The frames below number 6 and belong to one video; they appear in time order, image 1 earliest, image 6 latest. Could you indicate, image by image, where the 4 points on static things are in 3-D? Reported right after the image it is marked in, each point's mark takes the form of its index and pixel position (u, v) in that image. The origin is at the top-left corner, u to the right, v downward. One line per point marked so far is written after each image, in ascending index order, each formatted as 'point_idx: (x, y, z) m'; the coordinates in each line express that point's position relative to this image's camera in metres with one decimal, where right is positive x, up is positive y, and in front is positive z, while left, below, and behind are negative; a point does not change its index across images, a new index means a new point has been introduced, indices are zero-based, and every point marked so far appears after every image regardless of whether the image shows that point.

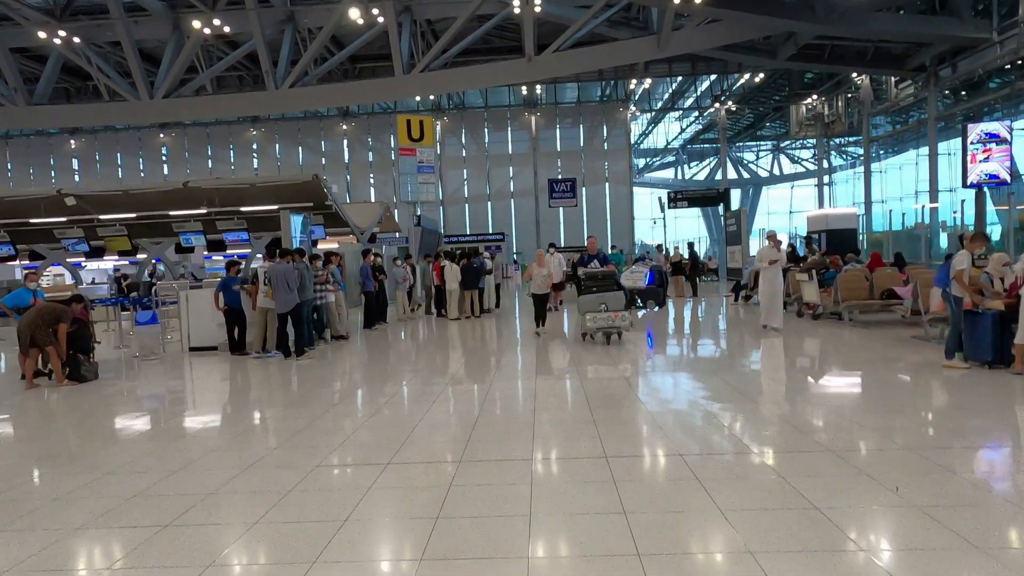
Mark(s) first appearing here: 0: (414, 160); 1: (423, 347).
0: (-3.0, +3.9, +18.9) m
1: (-1.5, -1.0, +10.5) m
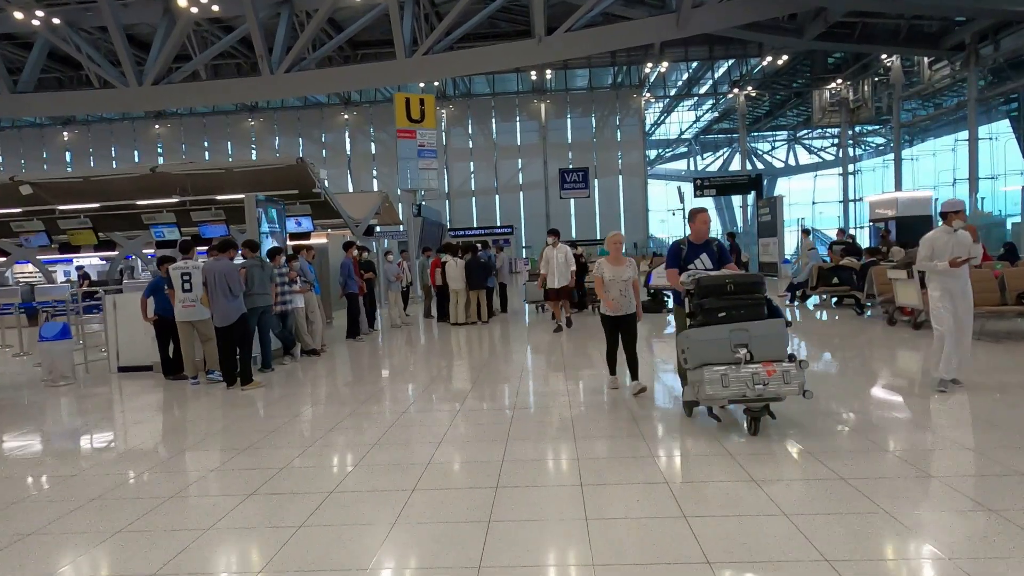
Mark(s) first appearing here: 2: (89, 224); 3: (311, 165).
0: (-2.7, +3.9, +17.5) m
1: (-1.3, -1.0, +9.1) m
2: (-7.8, +1.2, +11.9) m
3: (-3.2, +1.9, +10.2) m
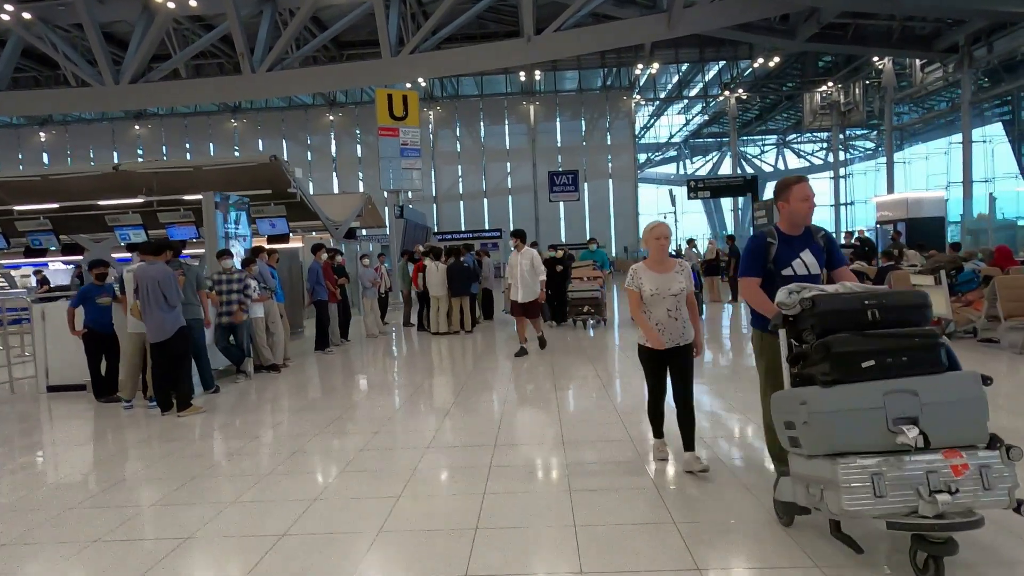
0: (-3.0, +3.8, +16.9) m
1: (-1.5, -1.0, +8.5) m
2: (-8.0, +1.1, +11.2) m
3: (-3.4, +1.8, +9.6) m
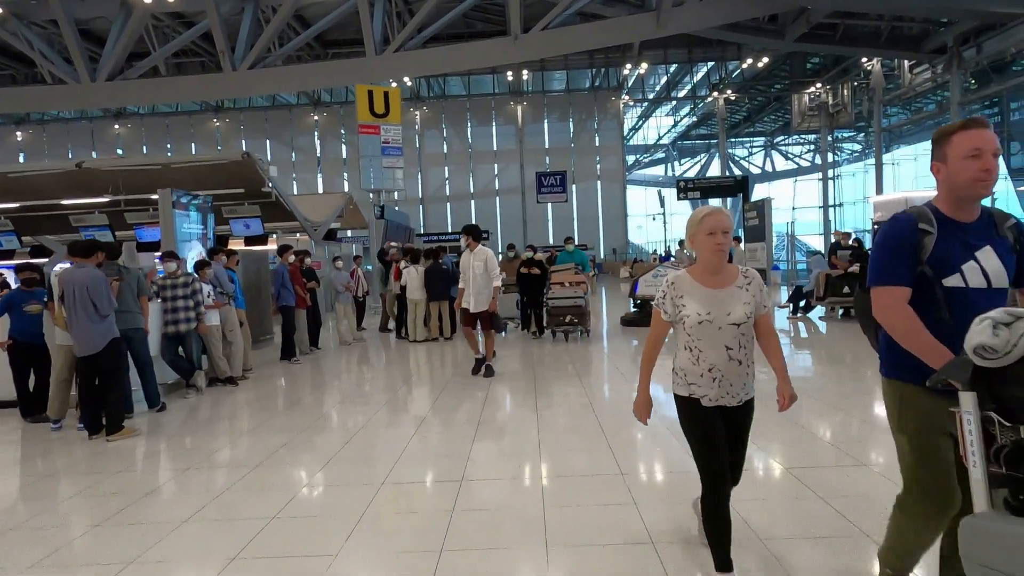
0: (-3.4, +3.7, +16.5) m
1: (-1.7, -1.1, +8.1) m
2: (-8.2, +1.0, +10.7) m
3: (-3.6, +1.8, +9.2) m
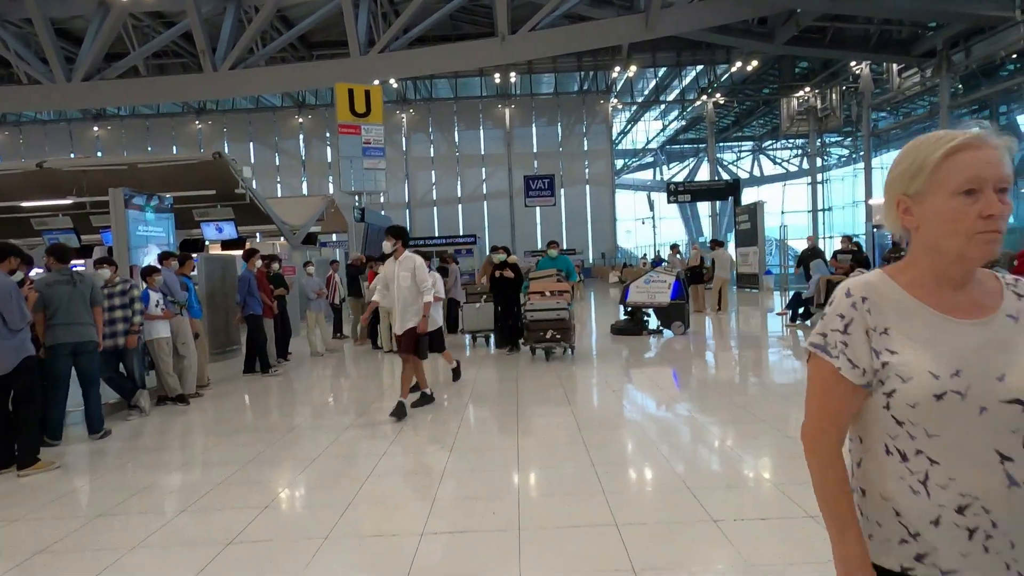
0: (-3.7, +3.6, +16.1) m
1: (-1.8, -1.2, +7.7) m
2: (-8.5, +0.9, +10.2) m
3: (-3.8, +1.7, +8.7) m
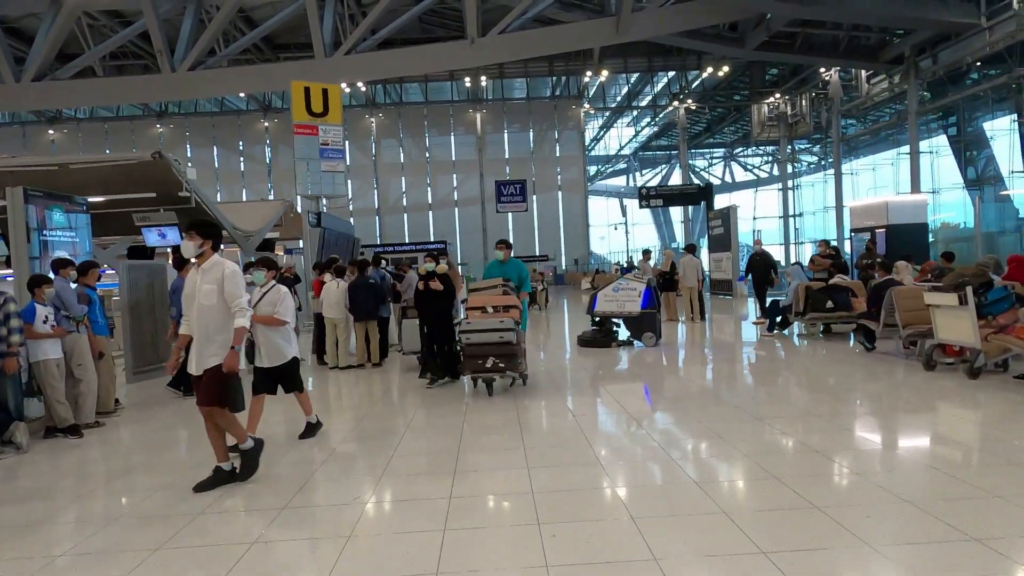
0: (-4.5, +3.4, +15.5) m
1: (-2.3, -1.3, +7.1) m
2: (-9.0, +0.8, +9.4) m
3: (-4.2, +1.6, +8.1) m
